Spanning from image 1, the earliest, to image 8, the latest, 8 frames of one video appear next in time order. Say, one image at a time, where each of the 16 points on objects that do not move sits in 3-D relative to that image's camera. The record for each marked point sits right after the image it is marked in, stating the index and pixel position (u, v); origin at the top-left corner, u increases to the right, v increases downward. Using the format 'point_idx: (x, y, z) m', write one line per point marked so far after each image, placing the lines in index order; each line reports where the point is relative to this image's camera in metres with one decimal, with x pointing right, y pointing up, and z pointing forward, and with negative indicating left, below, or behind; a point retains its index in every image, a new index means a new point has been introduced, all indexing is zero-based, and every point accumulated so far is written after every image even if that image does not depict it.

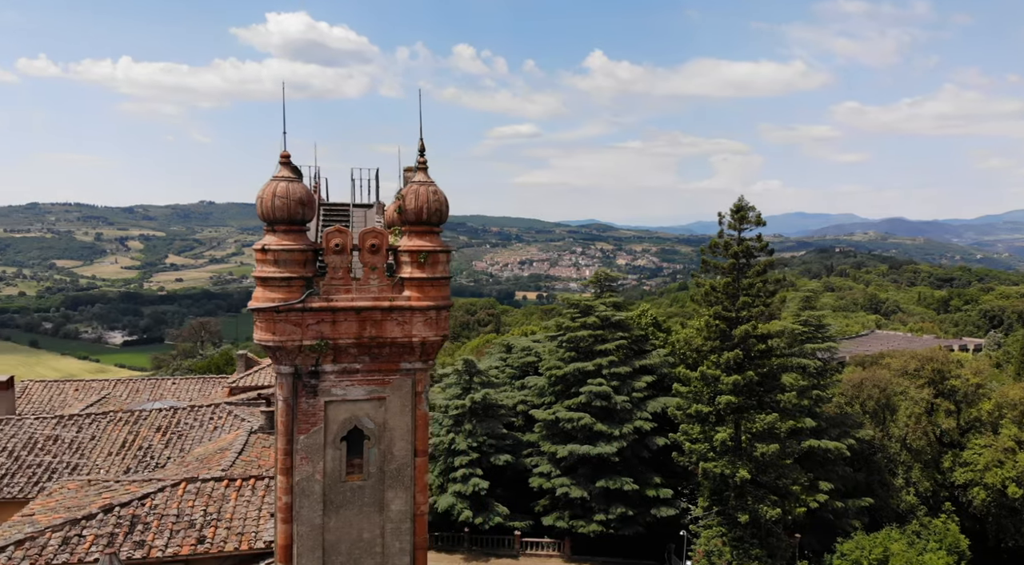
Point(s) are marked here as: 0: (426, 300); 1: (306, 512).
0: (-1.3, -0.3, +12.5) m
1: (-2.9, -3.3, +12.5) m
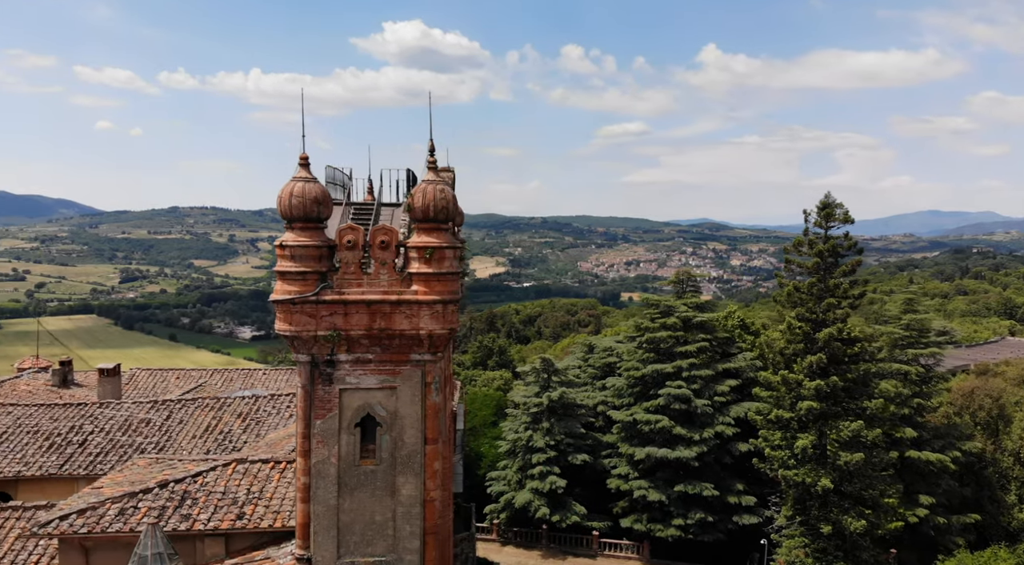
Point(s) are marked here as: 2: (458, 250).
0: (-1.2, -0.2, +13.0) m
1: (-2.9, -3.2, +13.2) m
2: (-0.9, +0.5, +13.3) m
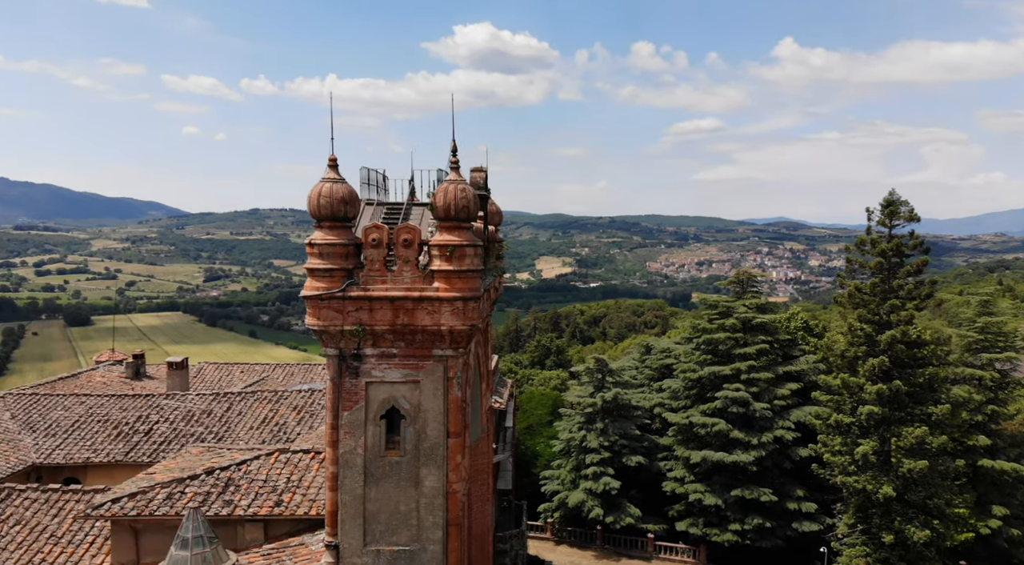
0: (-0.9, -0.1, +13.4) m
1: (-2.6, -3.2, +13.7) m
2: (-0.6, +0.5, +13.6) m
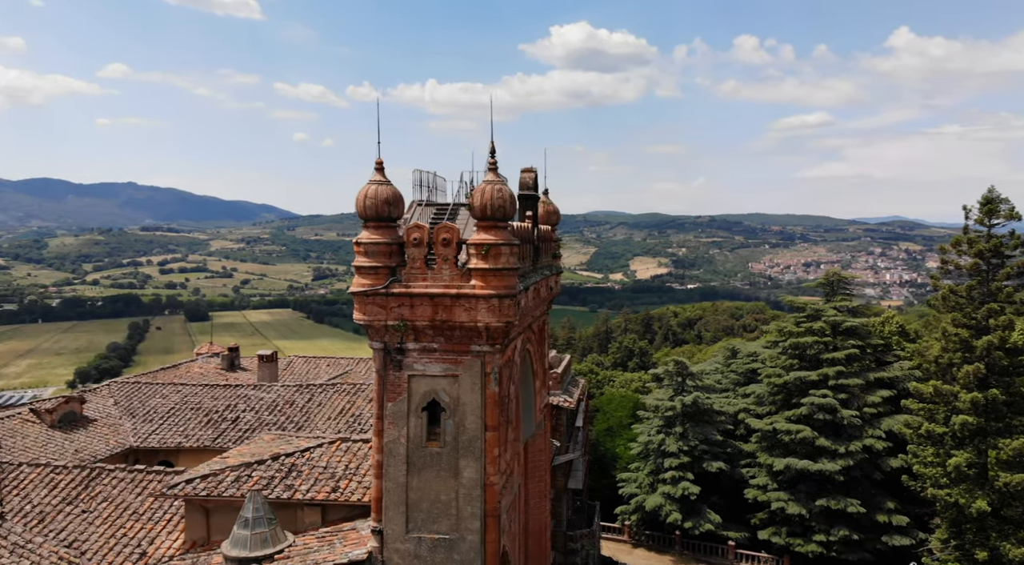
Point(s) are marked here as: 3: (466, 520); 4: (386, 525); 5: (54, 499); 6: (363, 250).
0: (-0.4, -0.1, +13.8) m
1: (-2.0, -3.1, +14.3) m
2: (0.0, +0.6, +14.0) m
3: (-0.8, -3.9, +14.3) m
4: (-2.1, -4.0, +14.4) m
5: (-9.0, -4.2, +17.0) m
6: (-2.4, +0.5, +14.0) m
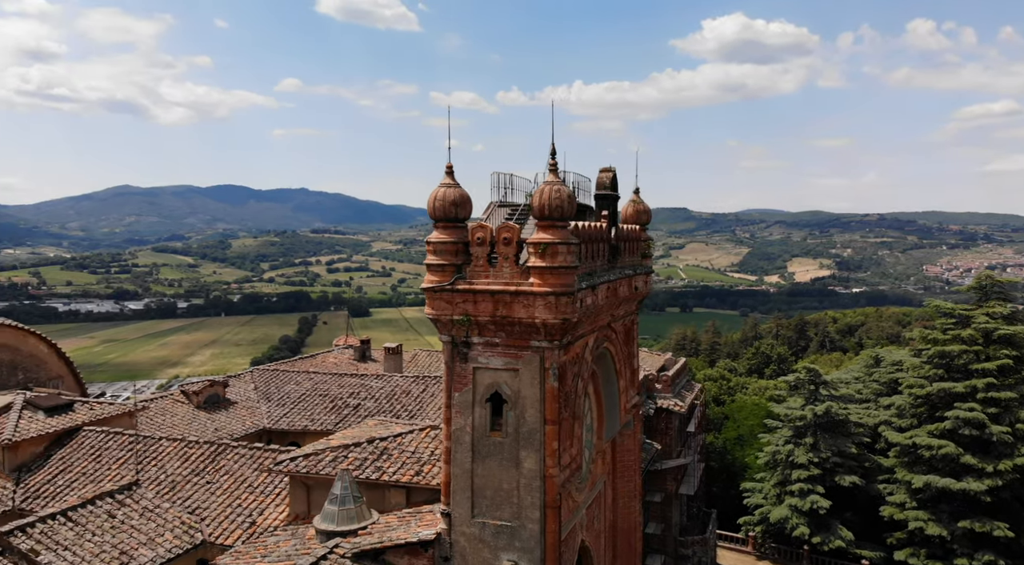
0: (+0.6, -0.1, +14.3) m
1: (-0.9, -3.1, +15.1) m
2: (+1.0, +0.6, +14.4) m
3: (+0.2, -3.9, +14.8) m
4: (-1.0, -4.0, +15.2) m
5: (-7.3, -4.1, +19.1) m
6: (-1.4, +0.6, +14.9) m
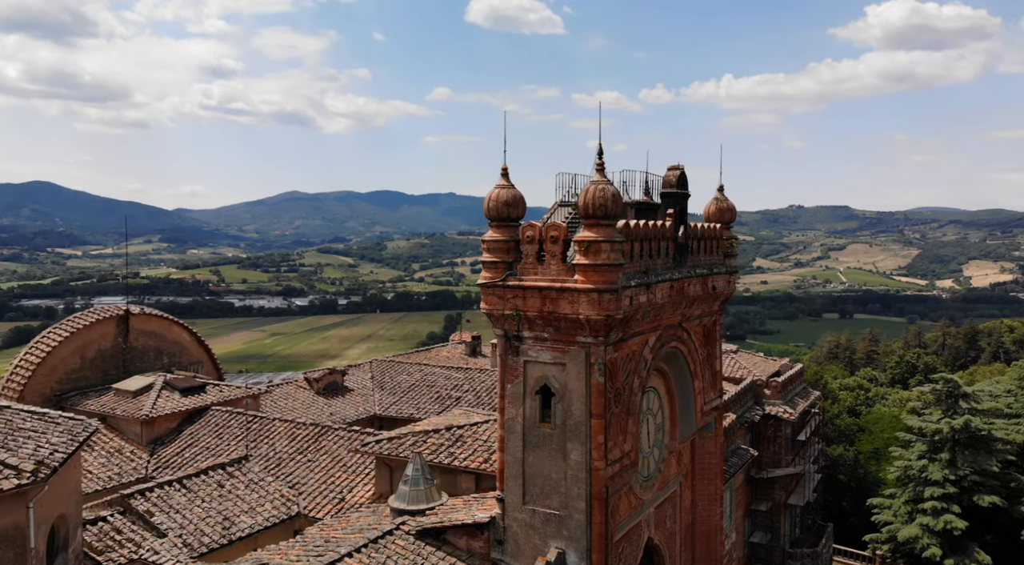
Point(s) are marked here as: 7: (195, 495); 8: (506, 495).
0: (+1.3, 0.0, +14.6) m
1: (0.0, -3.0, +15.8) m
2: (+1.8, +0.6, +14.7) m
3: (+1.1, -3.8, +15.2) m
4: (-0.1, -3.9, +15.9) m
5: (-5.4, -4.0, +20.9) m
6: (-0.5, +0.7, +15.6) m
7: (-6.8, -4.6, +18.5) m
8: (-0.1, -3.9, +15.9) m
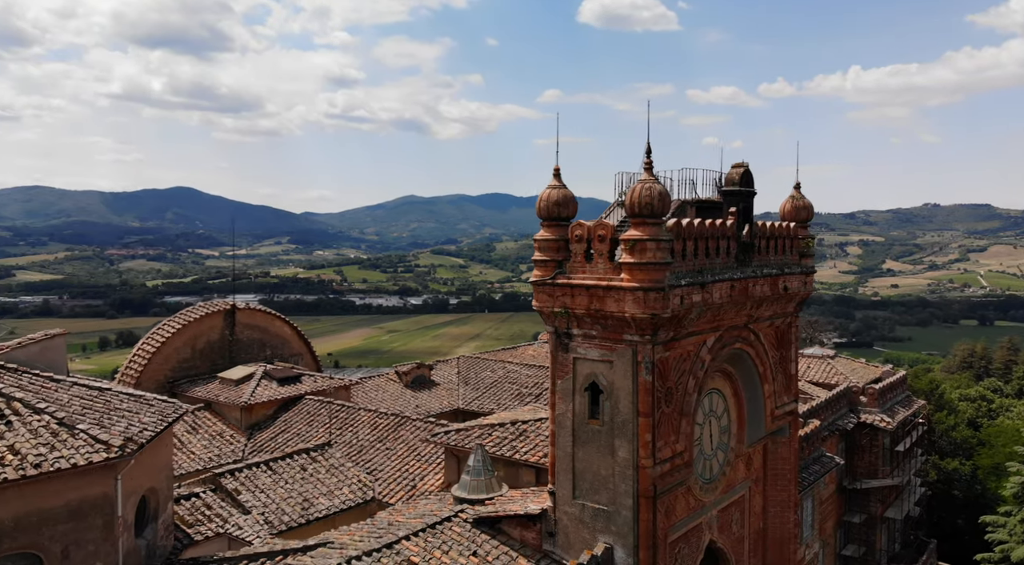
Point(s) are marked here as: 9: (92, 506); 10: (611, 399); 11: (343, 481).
0: (+2.1, 0.0, +14.7) m
1: (+0.9, -3.0, +16.1) m
2: (+2.6, +0.7, +14.7) m
3: (+1.9, -3.8, +15.4) m
4: (+0.9, -3.9, +16.2) m
5: (-3.6, -4.0, +22.0) m
6: (+0.5, +0.7, +16.0) m
7: (-5.3, -4.5, +19.8) m
8: (+0.9, -3.9, +16.2) m
9: (-6.8, -3.6, +14.1) m
10: (+1.8, -2.1, +15.4) m
11: (-3.9, -4.6, +20.1) m
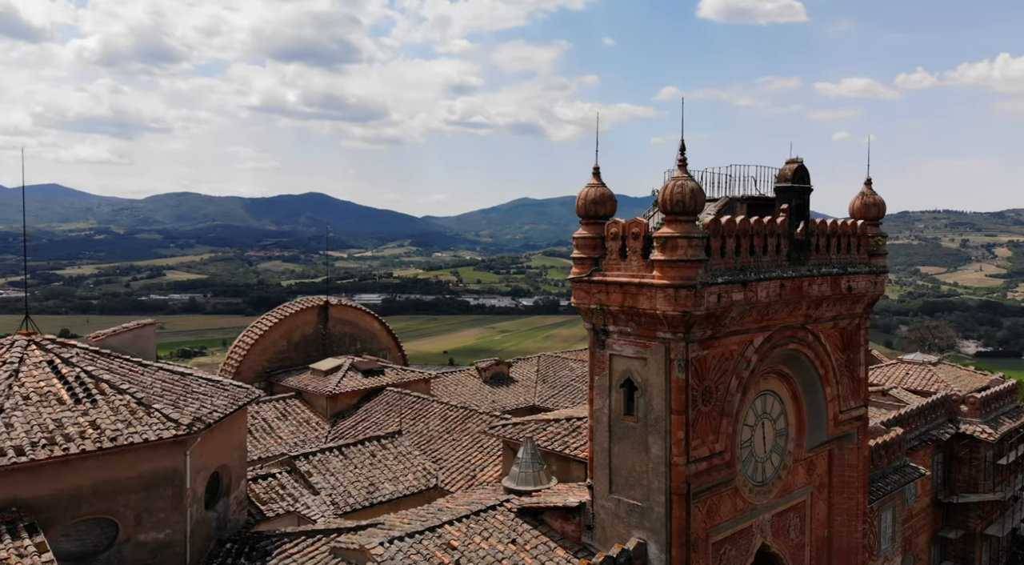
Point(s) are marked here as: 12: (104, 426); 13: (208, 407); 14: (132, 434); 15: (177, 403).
0: (+2.6, +0.1, +14.8) m
1: (+1.7, -2.9, +16.3) m
2: (+3.1, +0.7, +14.7) m
3: (+2.5, -3.8, +15.4) m
4: (+1.6, -3.8, +16.4) m
5: (-1.9, -3.9, +22.8) m
6: (+1.2, +0.7, +16.3) m
7: (-3.9, -4.4, +21.0) m
8: (+1.6, -3.8, +16.4) m
9: (-6.3, -3.5, +15.6) m
10: (+2.4, -2.0, +15.5) m
11: (-2.5, -4.6, +21.0) m
12: (-7.1, -2.5, +15.1) m
13: (-6.0, -2.4, +17.0) m
14: (-6.7, -2.7, +15.1) m
15: (-6.5, -2.3, +16.7) m
